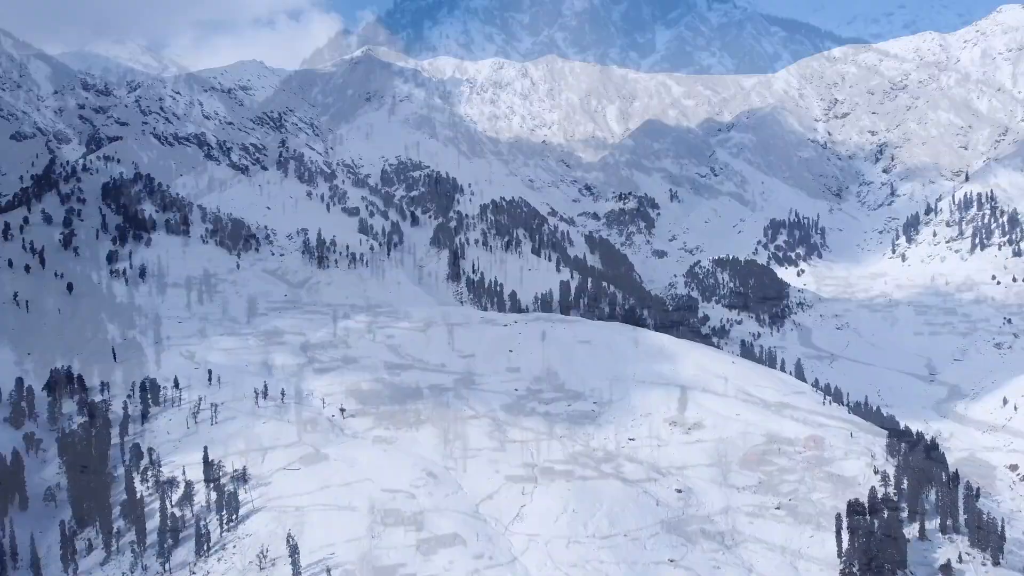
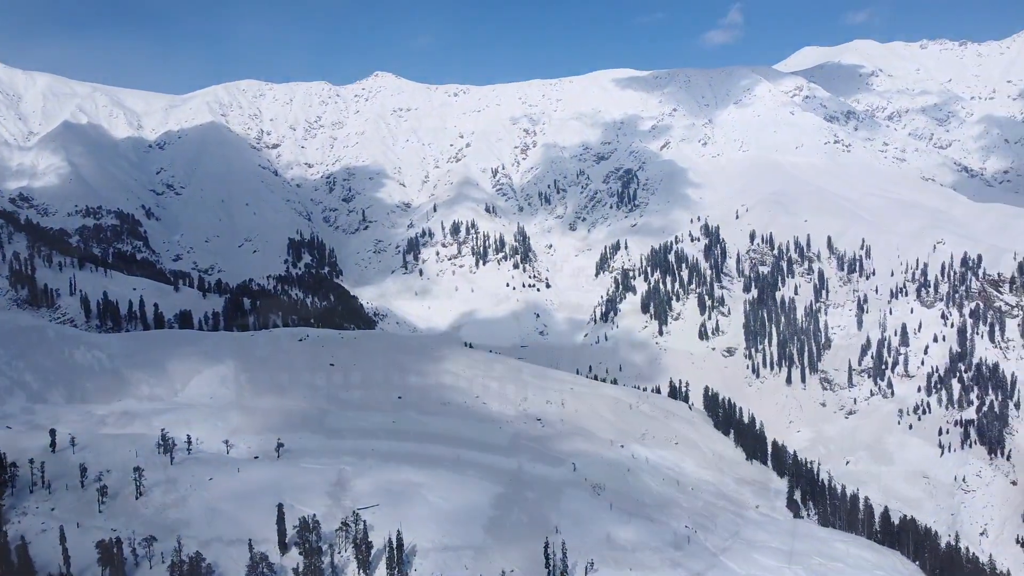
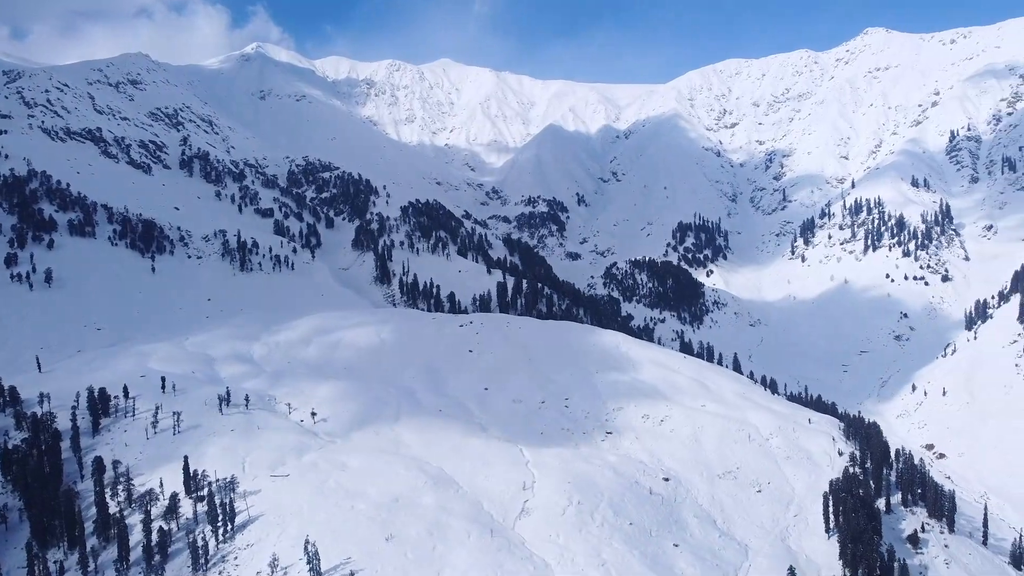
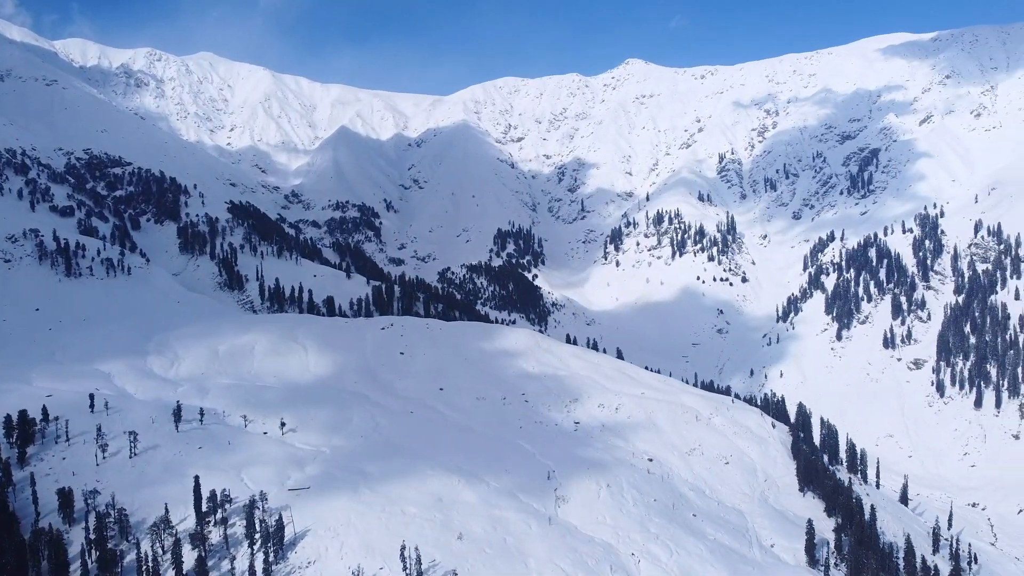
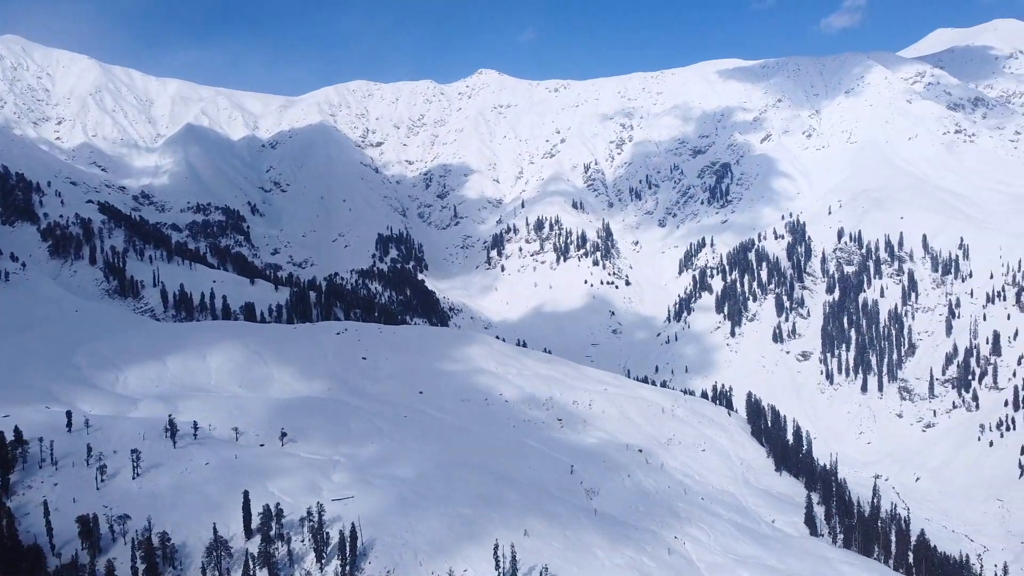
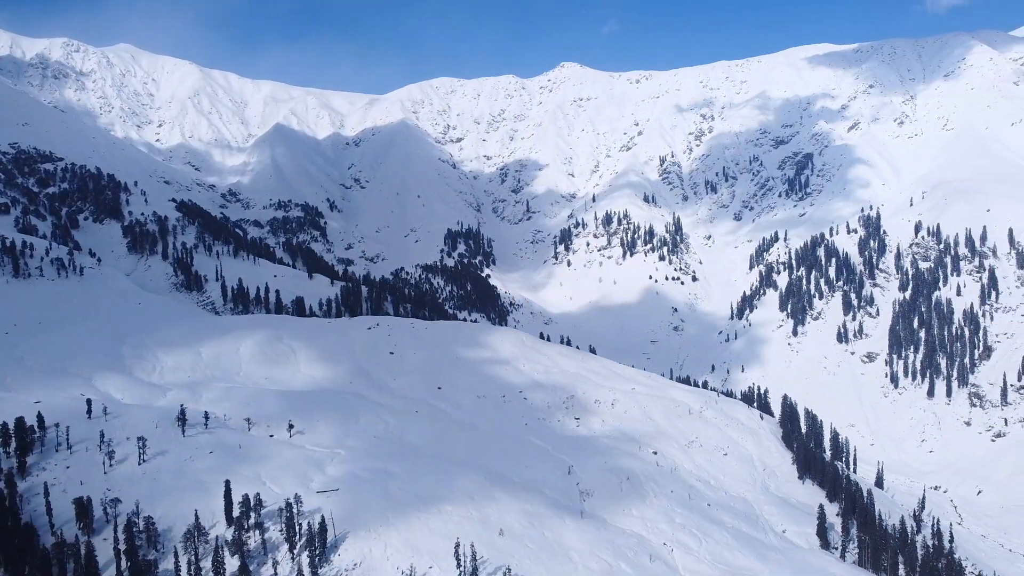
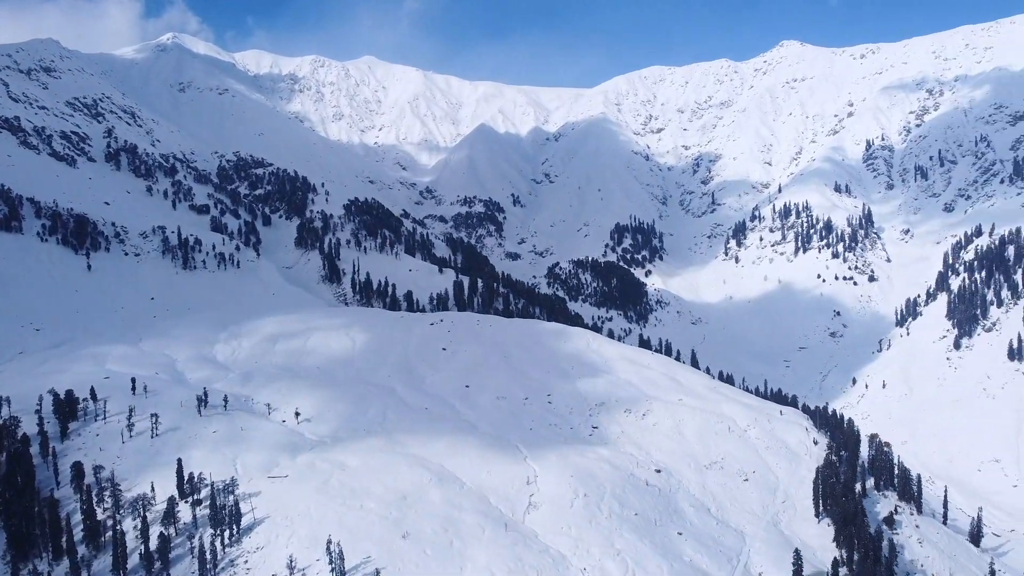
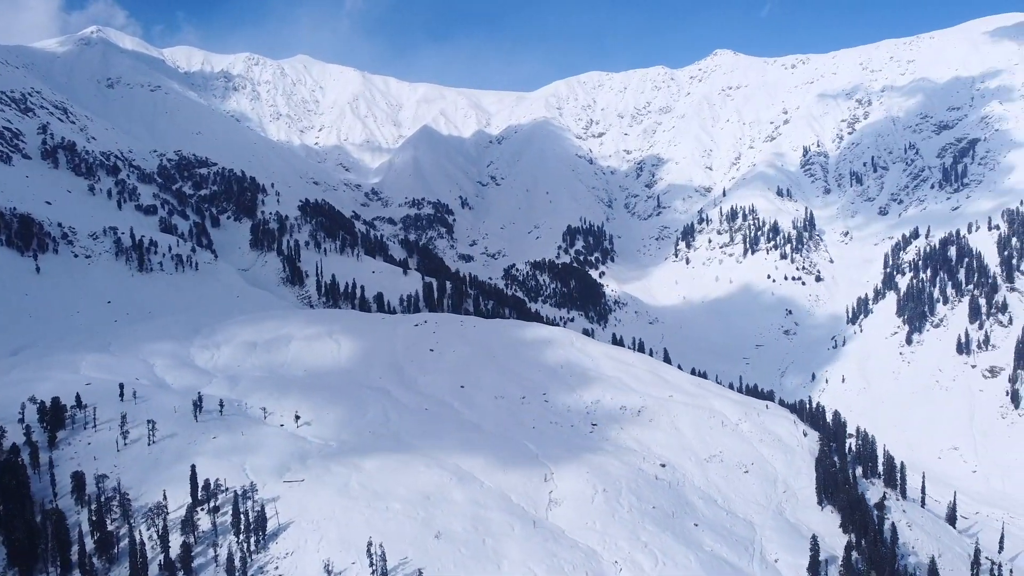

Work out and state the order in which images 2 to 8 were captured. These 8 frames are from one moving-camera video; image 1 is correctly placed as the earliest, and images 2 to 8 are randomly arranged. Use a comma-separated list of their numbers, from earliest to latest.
3, 7, 8, 4, 6, 5, 2
